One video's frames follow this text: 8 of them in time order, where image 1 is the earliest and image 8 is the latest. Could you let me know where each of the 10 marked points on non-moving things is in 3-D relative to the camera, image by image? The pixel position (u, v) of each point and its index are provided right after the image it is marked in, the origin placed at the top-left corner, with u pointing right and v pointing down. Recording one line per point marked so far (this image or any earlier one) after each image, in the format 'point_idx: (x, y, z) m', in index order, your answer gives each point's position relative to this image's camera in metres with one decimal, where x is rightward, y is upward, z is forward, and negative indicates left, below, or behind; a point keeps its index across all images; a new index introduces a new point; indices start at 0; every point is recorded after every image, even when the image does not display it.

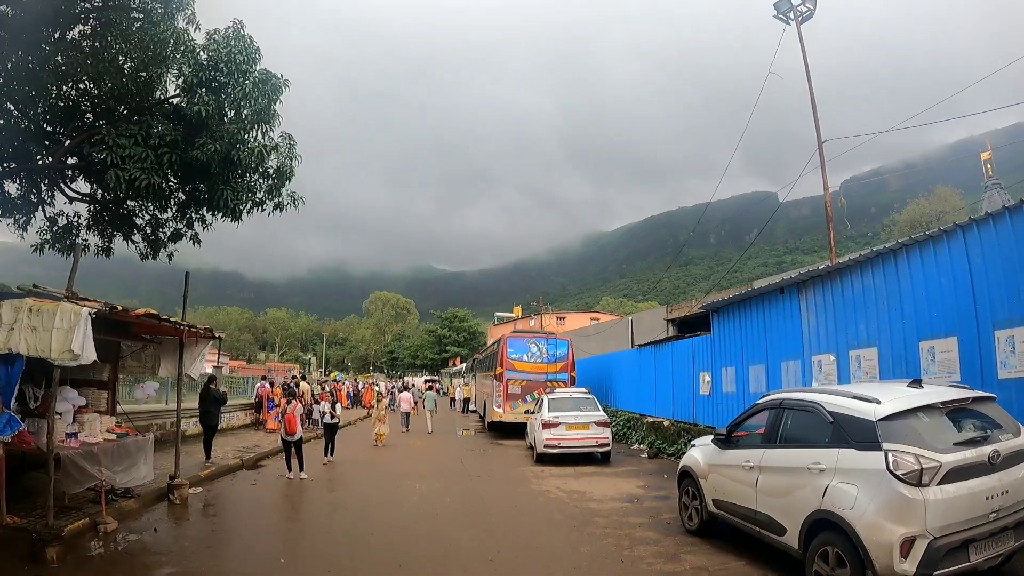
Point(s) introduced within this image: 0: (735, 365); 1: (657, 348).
0: (+5.2, -1.7, +13.7) m
1: (+4.7, -1.7, +18.0) m
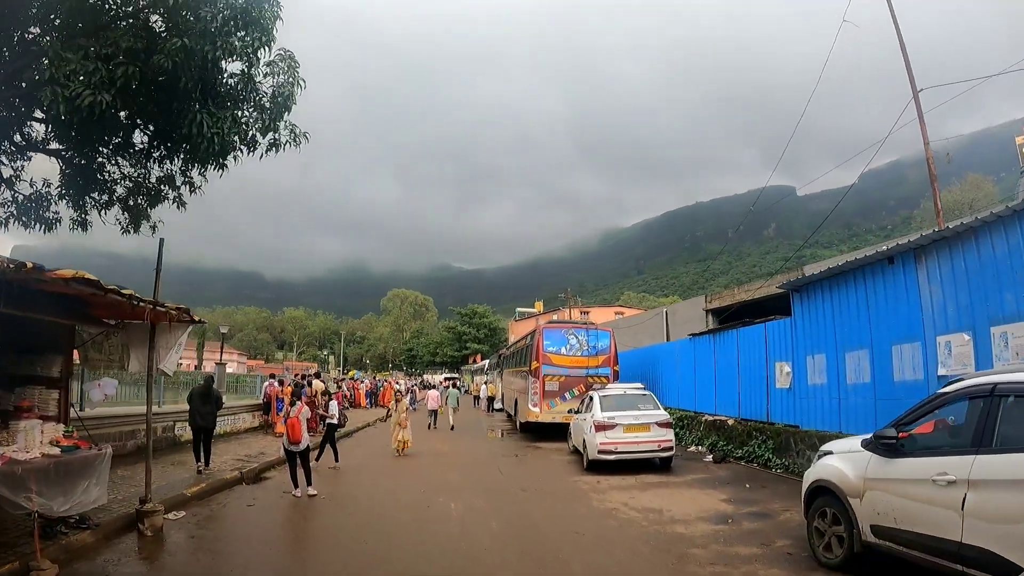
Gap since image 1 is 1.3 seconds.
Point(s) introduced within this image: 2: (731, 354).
0: (+6.1, -1.2, +11.6) m
1: (+5.7, -1.2, +15.9) m
2: (+5.8, -1.6, +15.2) m
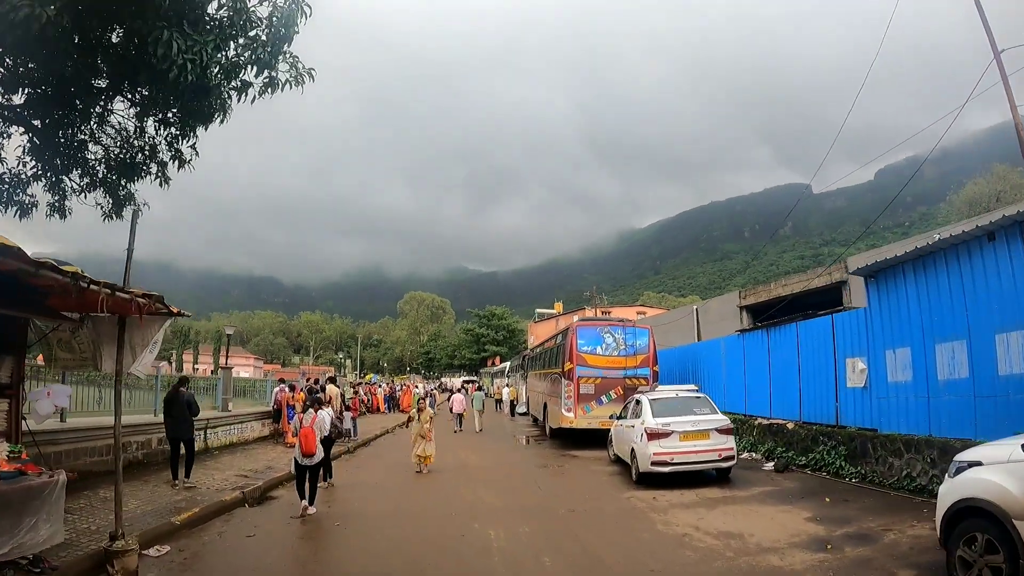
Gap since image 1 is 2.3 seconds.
0: (+6.7, -1.0, +10.1) m
1: (+6.5, -1.0, +14.4) m
2: (+6.5, -1.4, +13.7) m
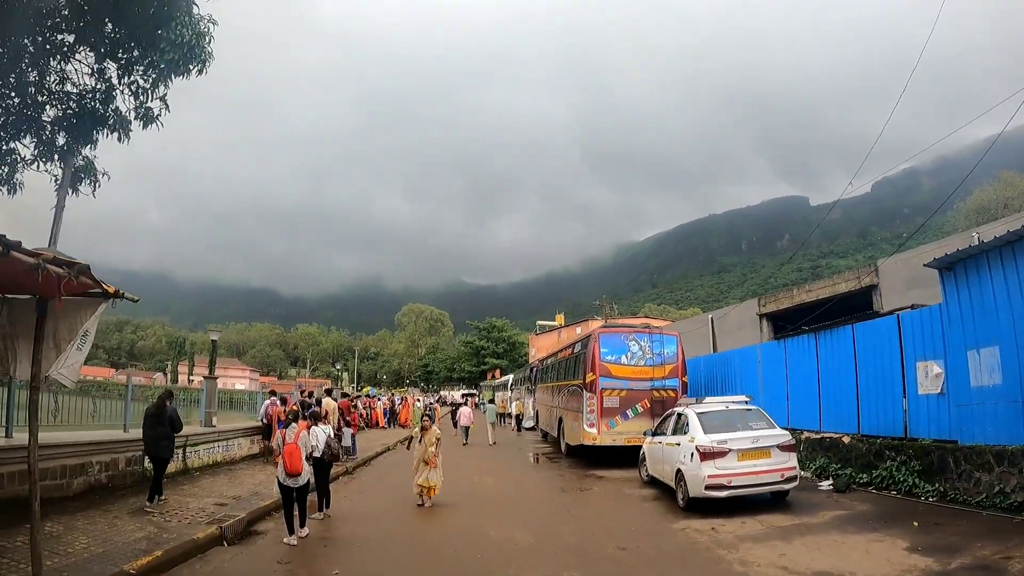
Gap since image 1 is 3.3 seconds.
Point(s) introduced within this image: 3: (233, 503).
0: (+7.1, -0.9, +8.8) m
1: (+6.8, -1.0, +13.0) m
2: (+6.9, -1.4, +12.4) m
3: (-3.9, -3.0, +8.4) m
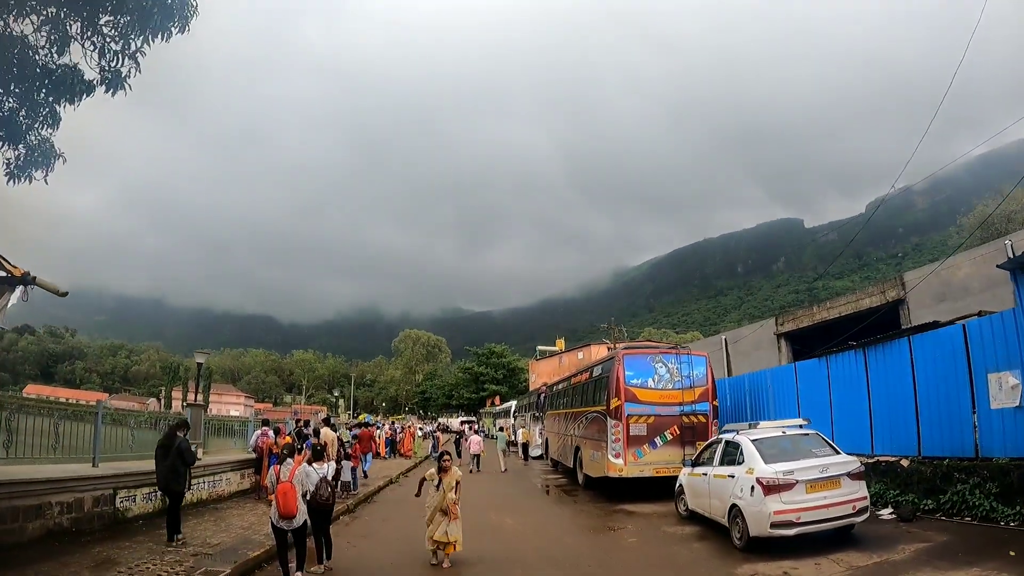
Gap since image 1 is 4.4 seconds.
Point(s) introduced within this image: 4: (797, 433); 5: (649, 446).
0: (+7.5, -0.9, +7.7) m
1: (+7.2, -1.3, +12.0) m
2: (+7.2, -1.6, +11.3) m
3: (-3.6, -3.2, +7.2) m
4: (+4.1, -2.0, +8.4) m
5: (+2.8, -3.2, +12.0) m
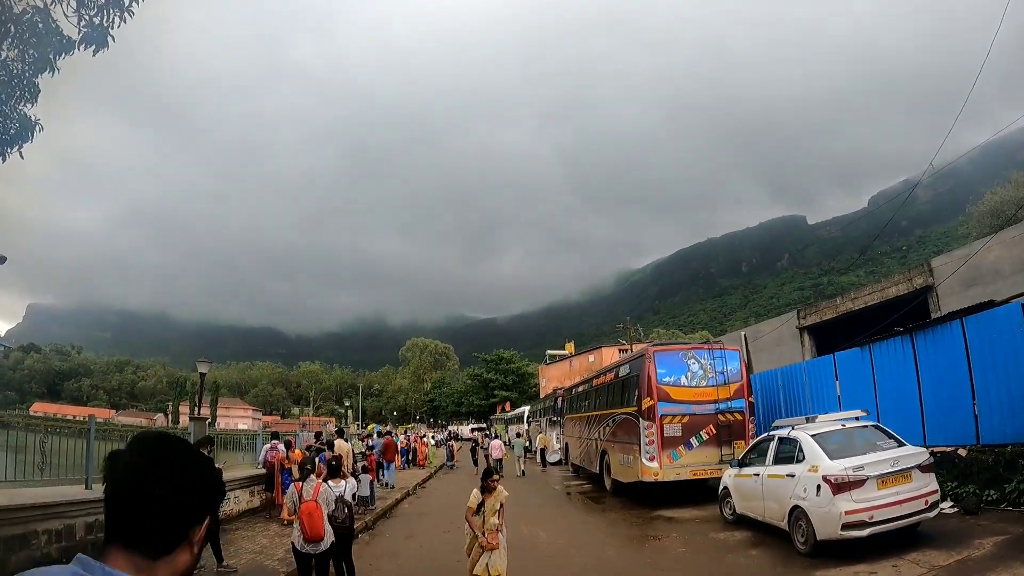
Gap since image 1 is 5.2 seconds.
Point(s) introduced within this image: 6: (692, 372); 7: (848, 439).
0: (+7.9, -0.6, +6.9) m
1: (+7.6, -1.0, +11.2) m
2: (+7.7, -1.3, +10.5) m
3: (-3.1, -3.1, +6.5) m
4: (+4.5, -1.8, +7.7) m
5: (+3.3, -3.0, +11.3) m
6: (+3.5, -1.6, +11.7) m
7: (+4.3, -1.9, +7.6) m
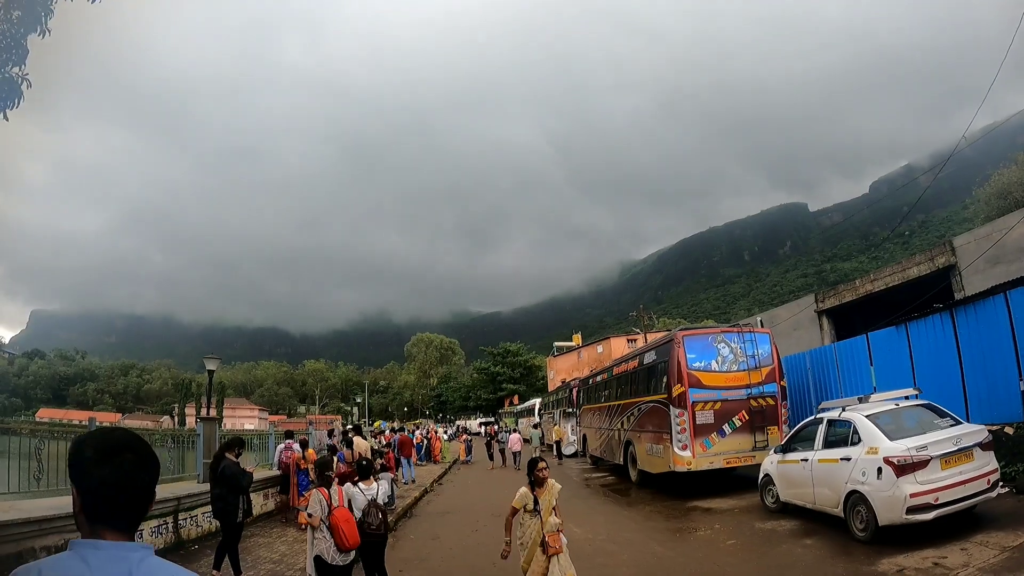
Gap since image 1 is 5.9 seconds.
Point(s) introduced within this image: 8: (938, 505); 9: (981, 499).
0: (+8.3, -0.1, +6.4) m
1: (+8.0, -0.5, +10.7) m
2: (+8.1, -0.9, +10.0) m
3: (-2.6, -3.0, +6.0) m
4: (+4.9, -1.4, +7.2) m
5: (+3.7, -2.6, +10.8) m
6: (+4.0, -1.3, +11.2) m
7: (+4.7, -1.6, +7.1) m
8: (+4.4, -2.3, +6.0) m
9: (+5.0, -2.3, +6.1) m
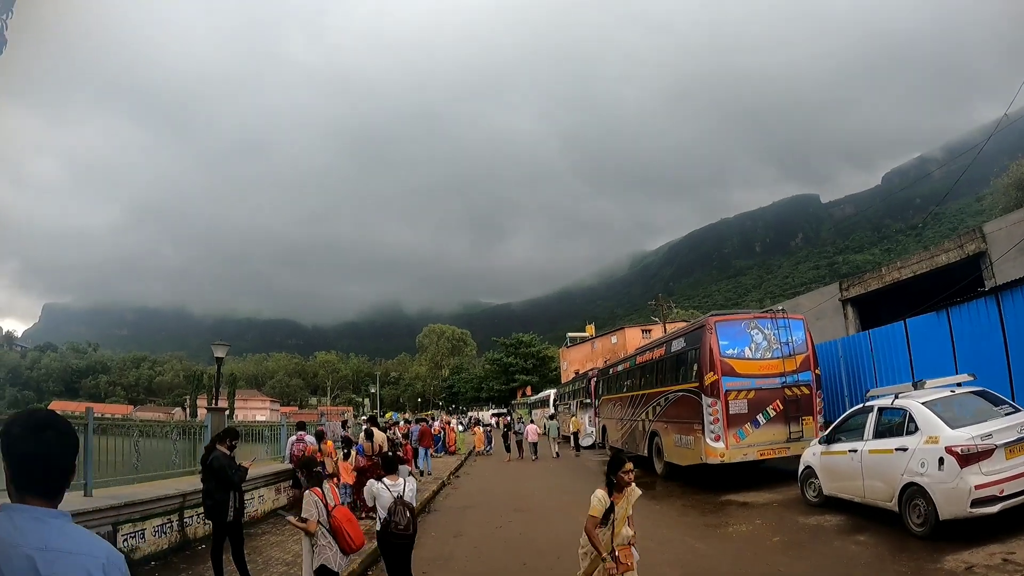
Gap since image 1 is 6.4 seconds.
0: (+8.6, +0.1, +5.9) m
1: (+8.4, -0.2, +10.1) m
2: (+8.5, -0.6, +9.4) m
3: (-2.3, -2.8, +5.7) m
4: (+5.3, -1.2, +6.7) m
5: (+4.2, -2.4, +10.3) m
6: (+4.4, -1.0, +10.7) m
7: (+5.1, -1.3, +6.6) m
8: (+4.7, -2.1, +5.6) m
9: (+5.3, -2.1, +5.6) m
